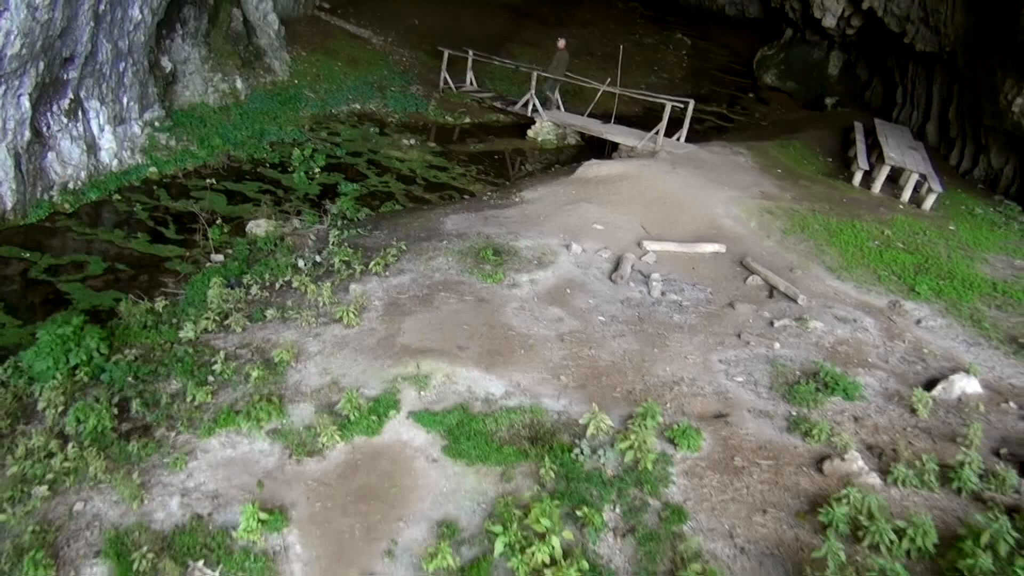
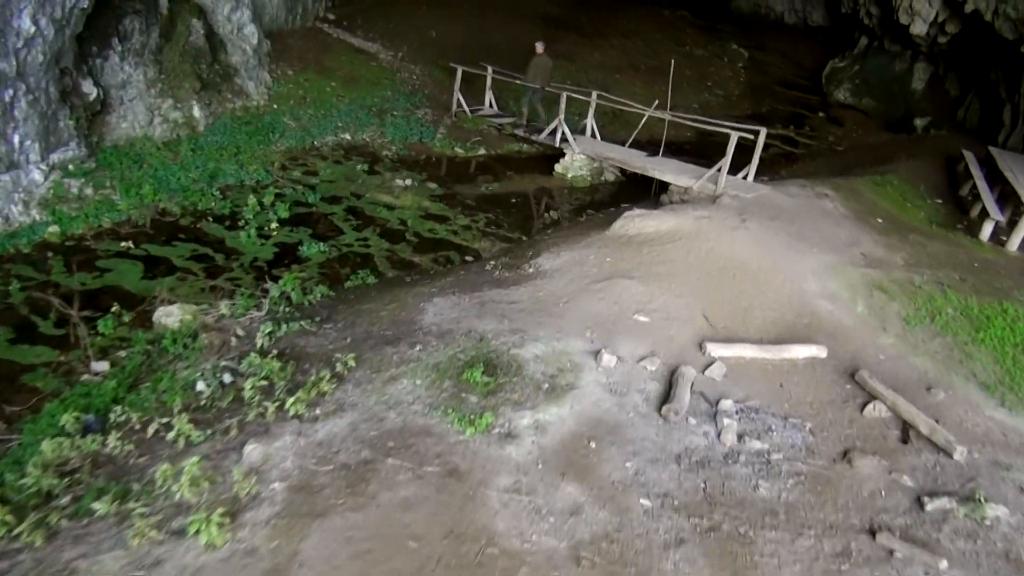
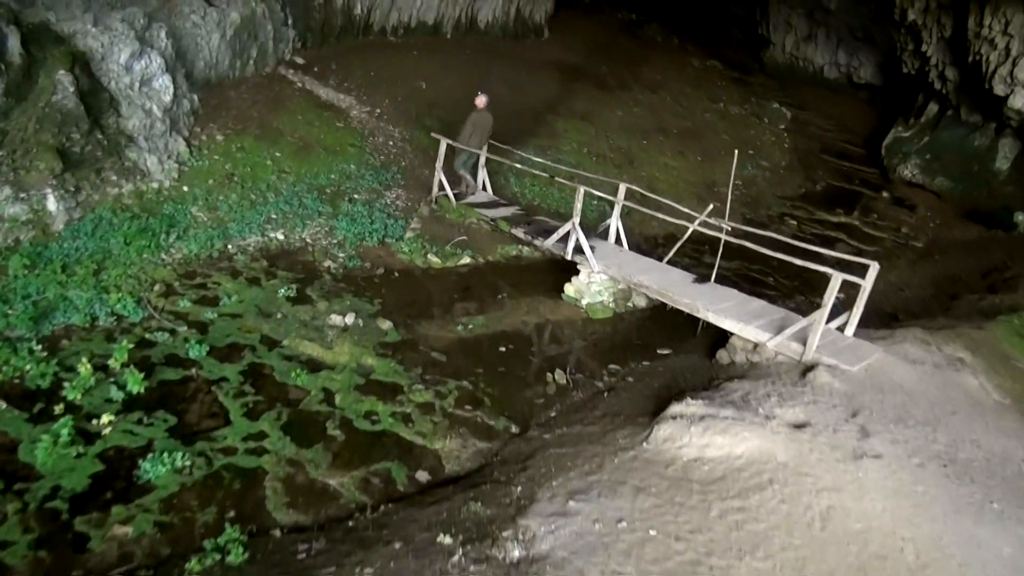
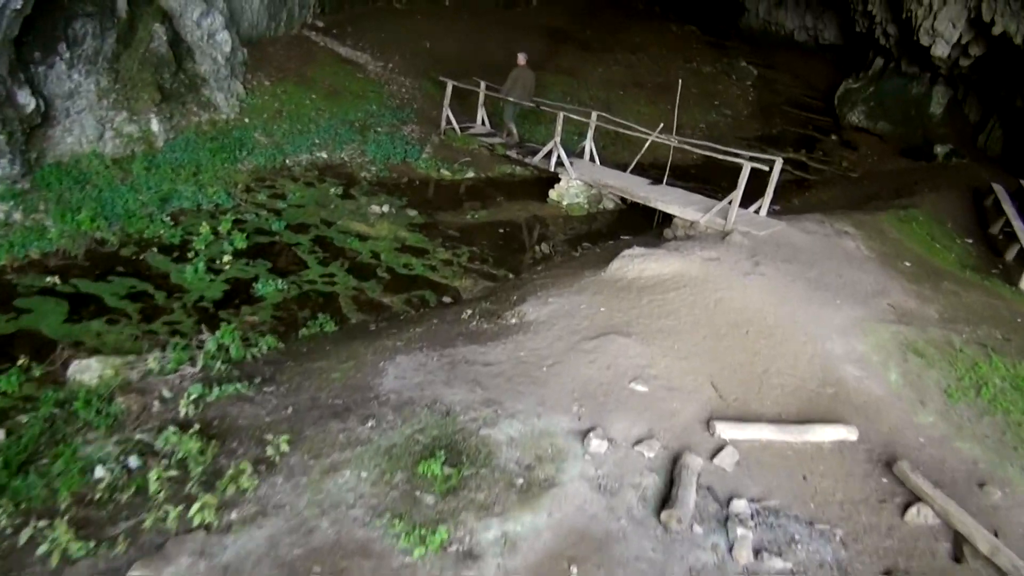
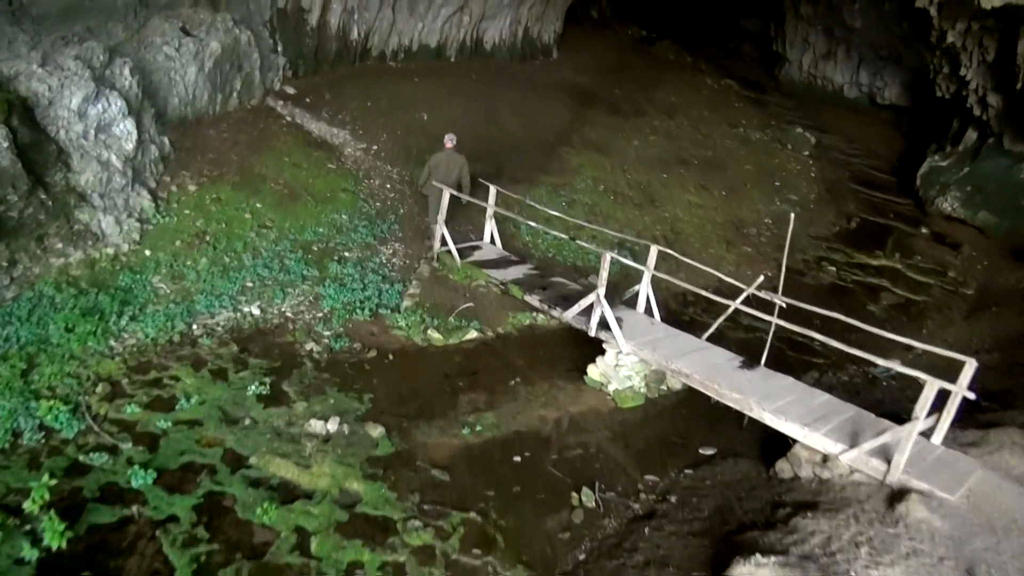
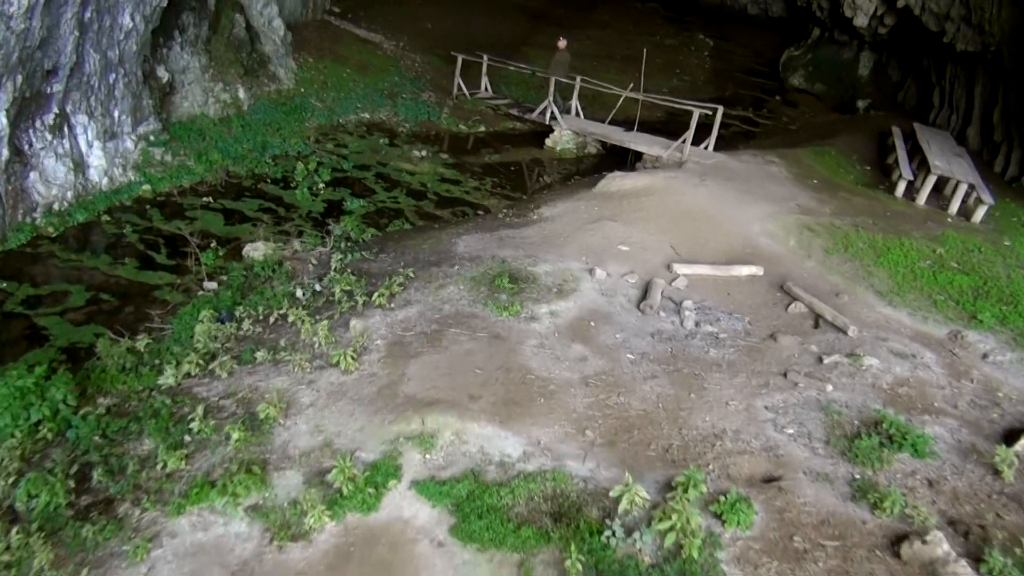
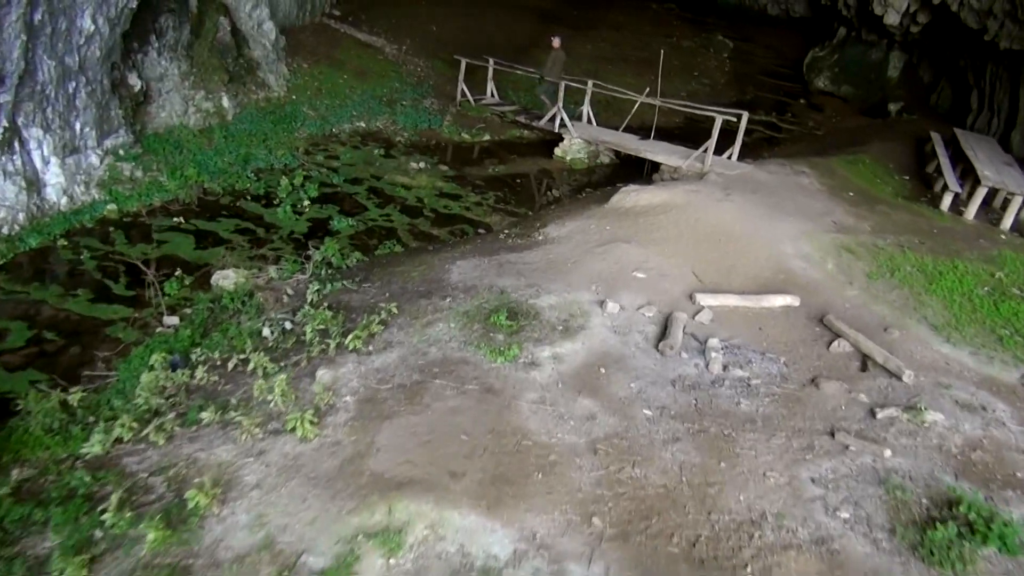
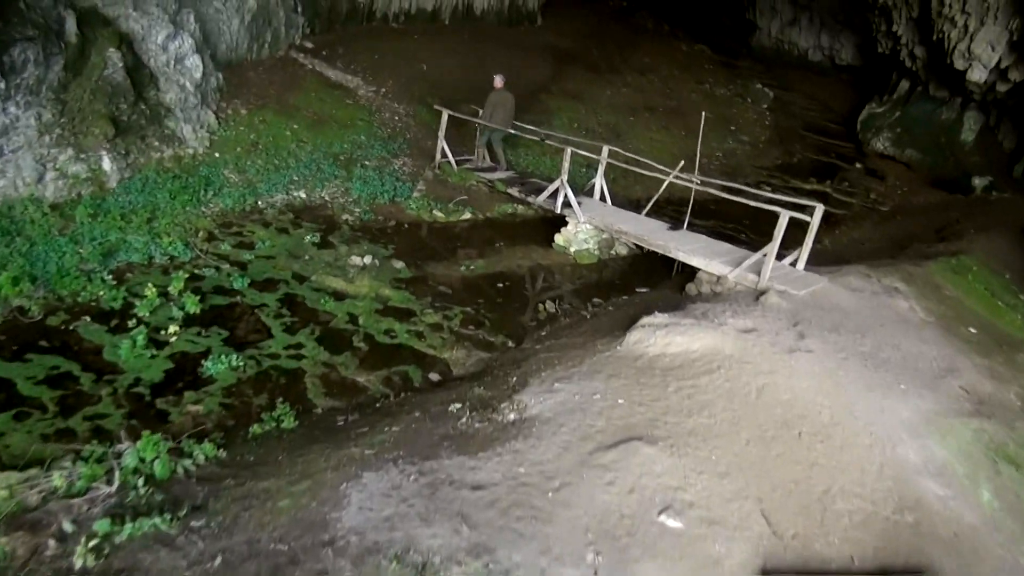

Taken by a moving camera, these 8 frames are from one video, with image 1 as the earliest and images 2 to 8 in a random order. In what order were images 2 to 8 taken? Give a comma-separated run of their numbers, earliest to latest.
6, 7, 2, 4, 8, 3, 5
